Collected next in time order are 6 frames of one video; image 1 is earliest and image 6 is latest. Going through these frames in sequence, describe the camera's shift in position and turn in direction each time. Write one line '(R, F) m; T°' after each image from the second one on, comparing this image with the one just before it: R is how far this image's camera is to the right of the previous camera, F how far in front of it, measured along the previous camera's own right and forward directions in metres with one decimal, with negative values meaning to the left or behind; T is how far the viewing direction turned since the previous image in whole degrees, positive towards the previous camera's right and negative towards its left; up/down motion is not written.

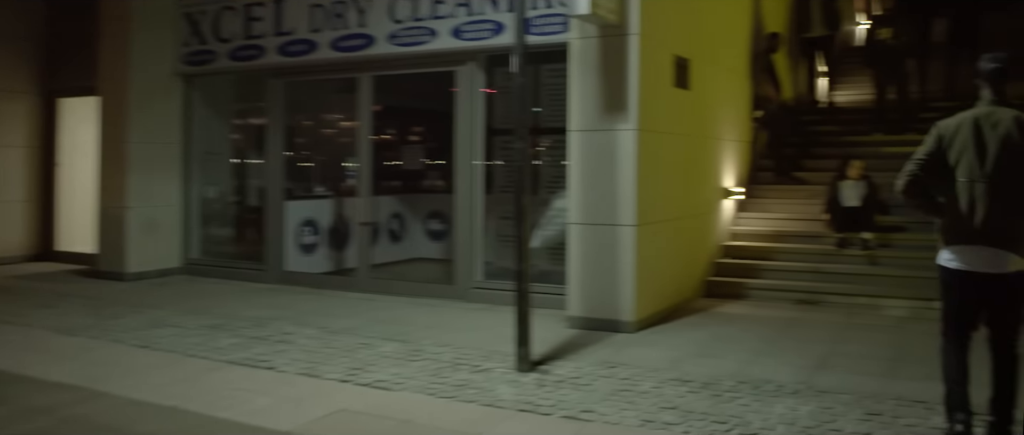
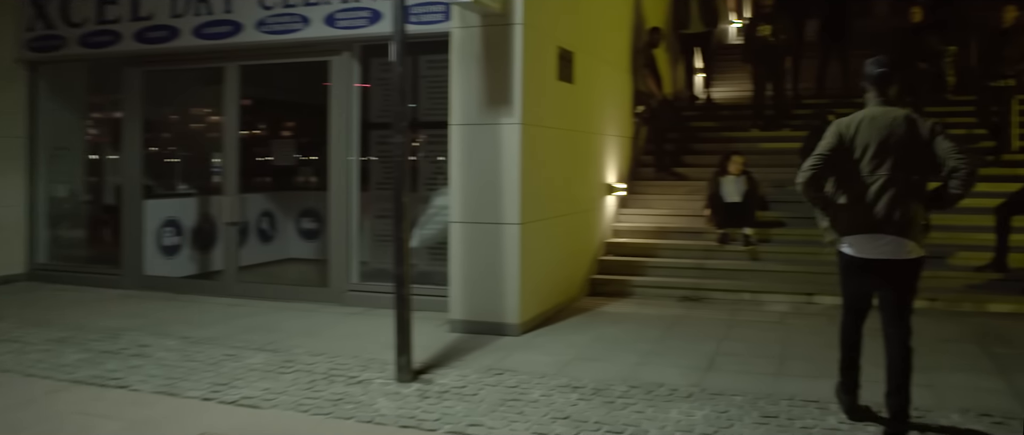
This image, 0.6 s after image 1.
(0.0, +0.3) m; +7°
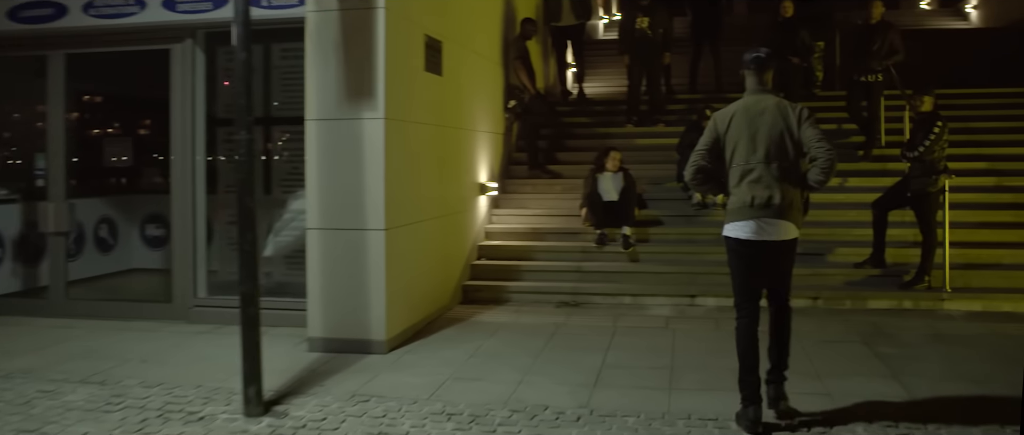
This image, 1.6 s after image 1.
(0.0, +0.5) m; +8°
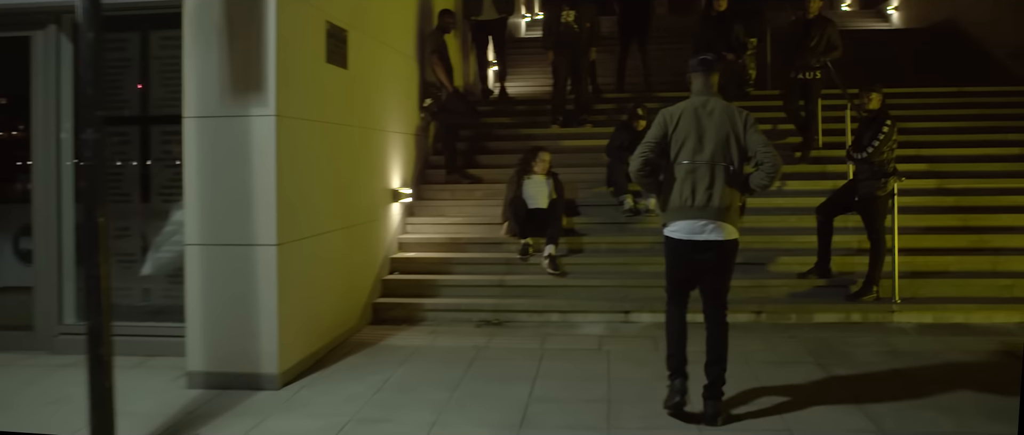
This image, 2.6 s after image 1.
(+0.1, +0.7) m; +4°
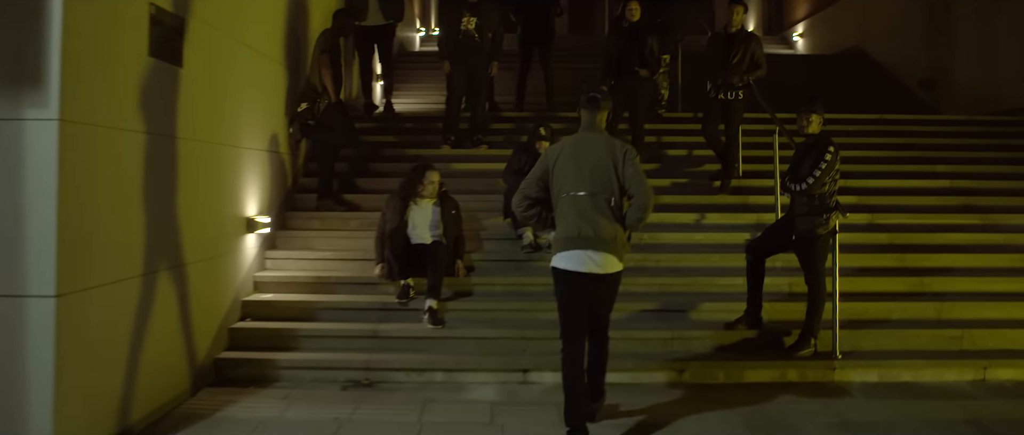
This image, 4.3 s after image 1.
(+0.1, +1.1) m; +6°
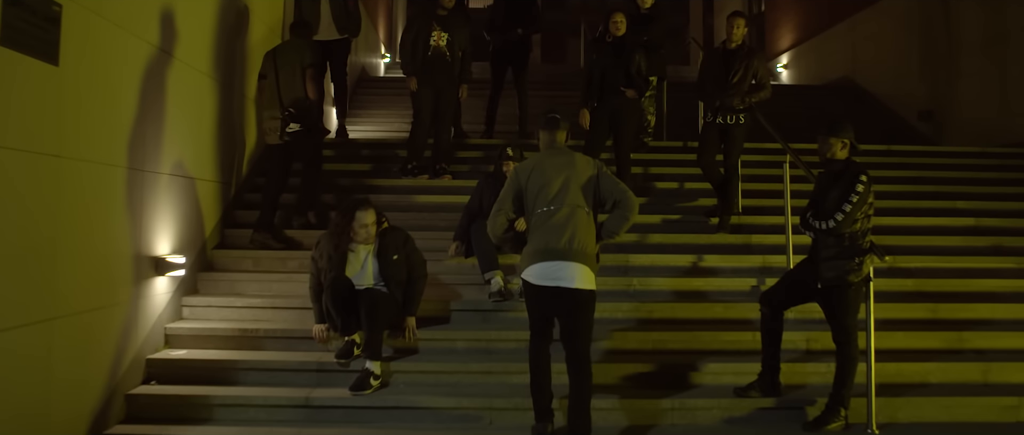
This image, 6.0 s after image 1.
(0.0, +1.0) m; +2°
